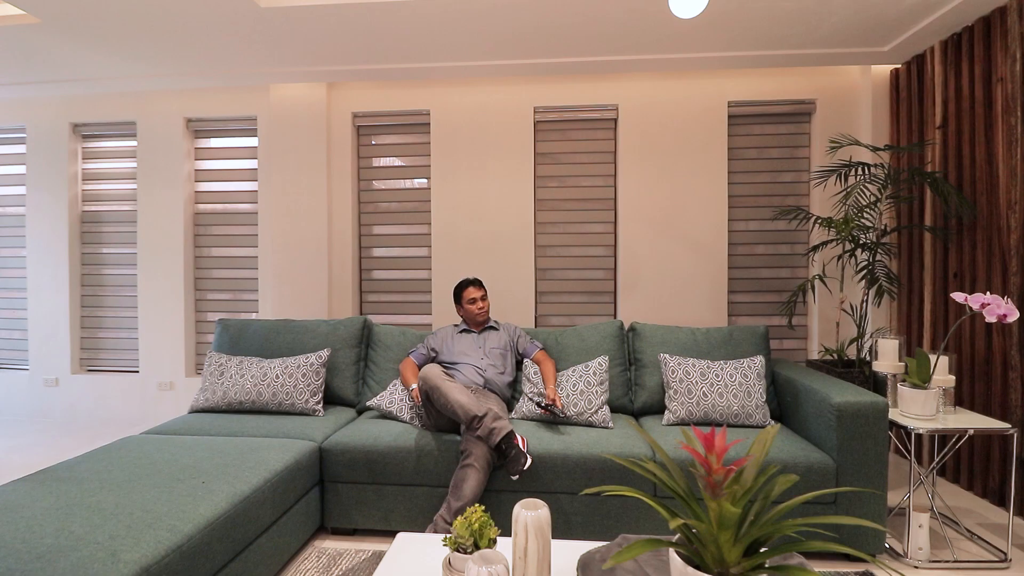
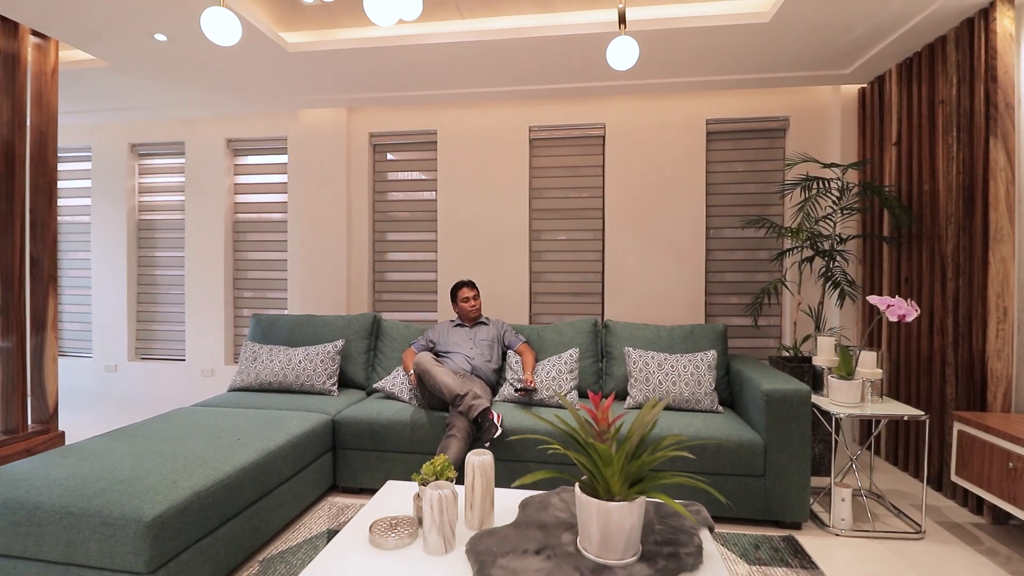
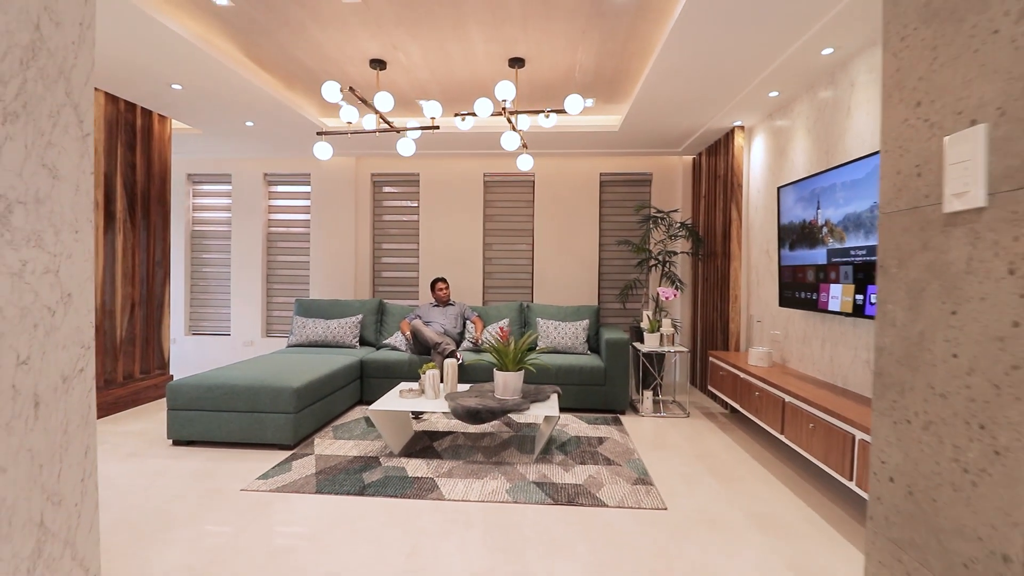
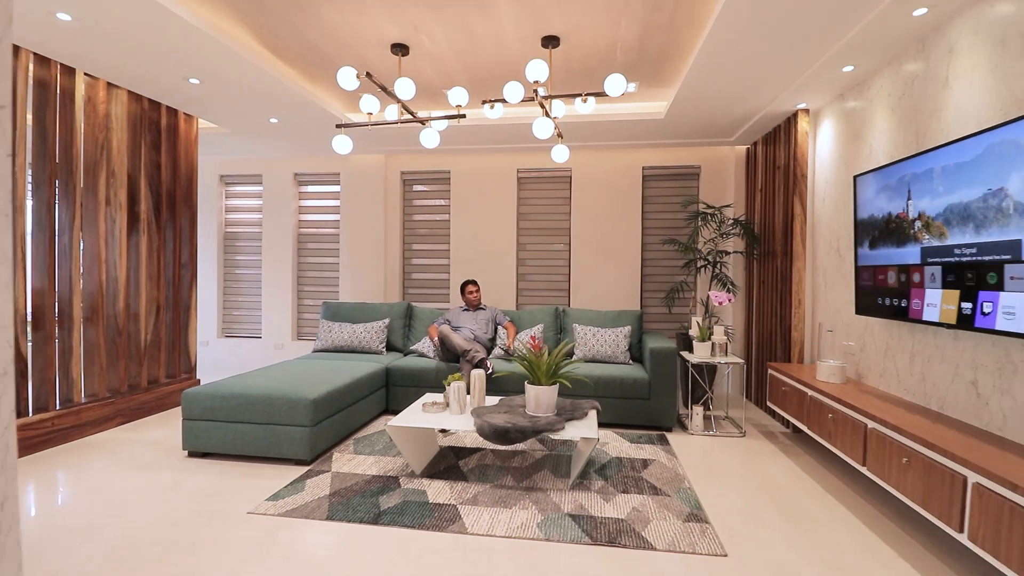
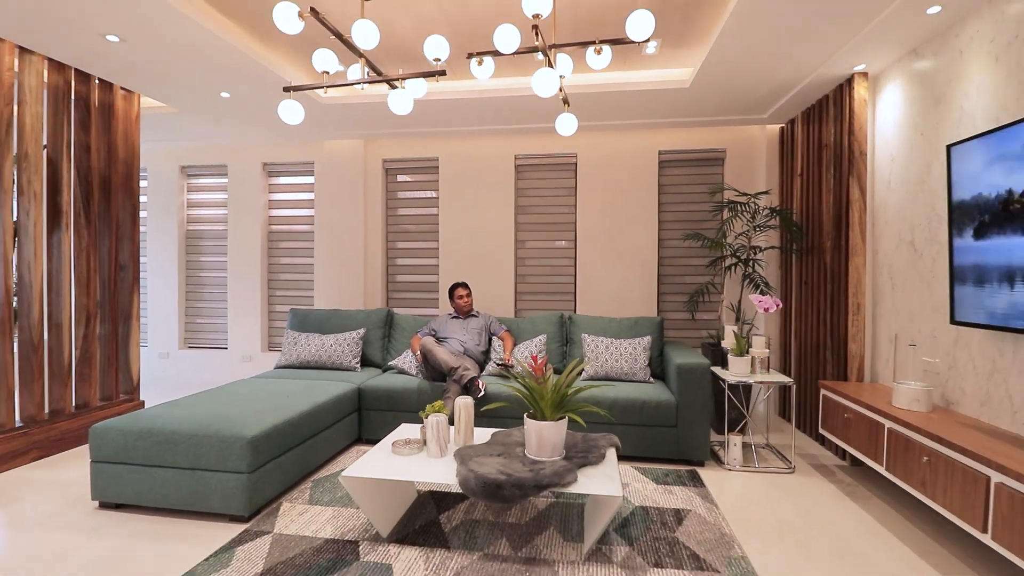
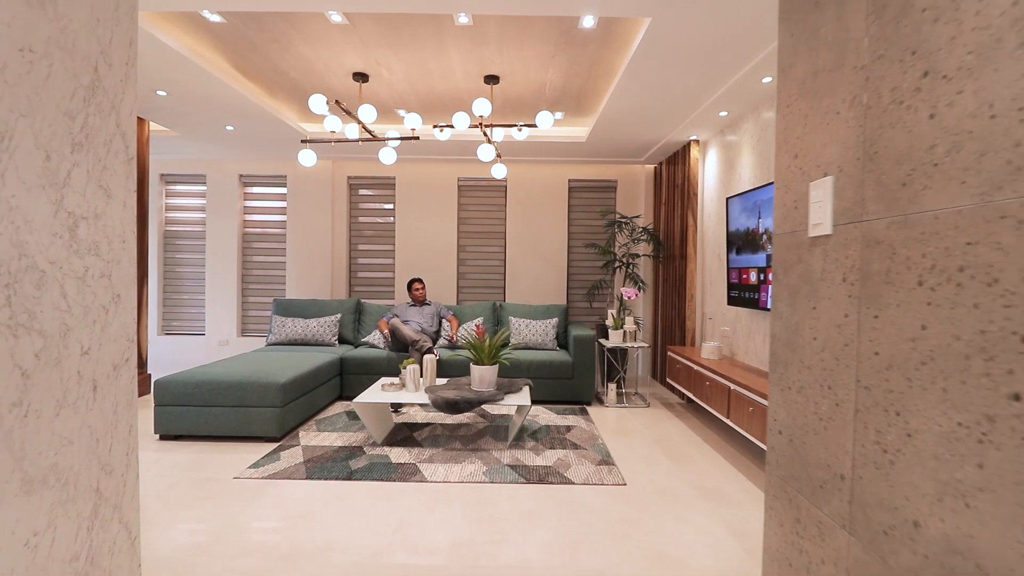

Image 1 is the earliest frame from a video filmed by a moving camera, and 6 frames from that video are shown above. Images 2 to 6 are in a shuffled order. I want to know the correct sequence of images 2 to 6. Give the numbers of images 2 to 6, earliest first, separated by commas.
2, 5, 4, 3, 6
